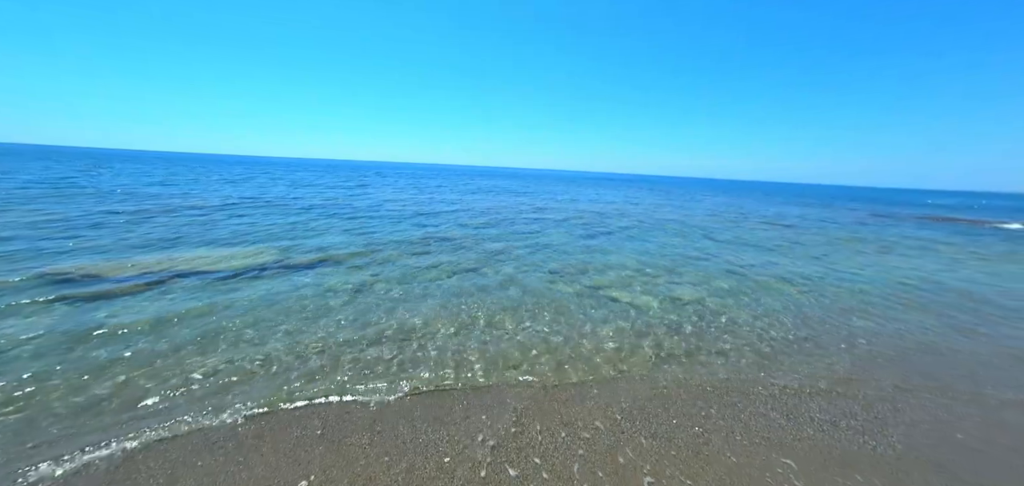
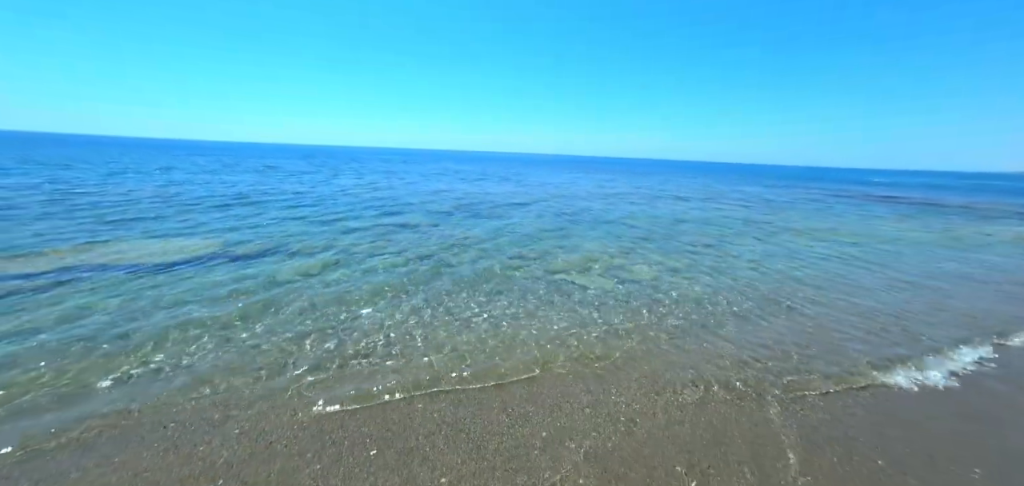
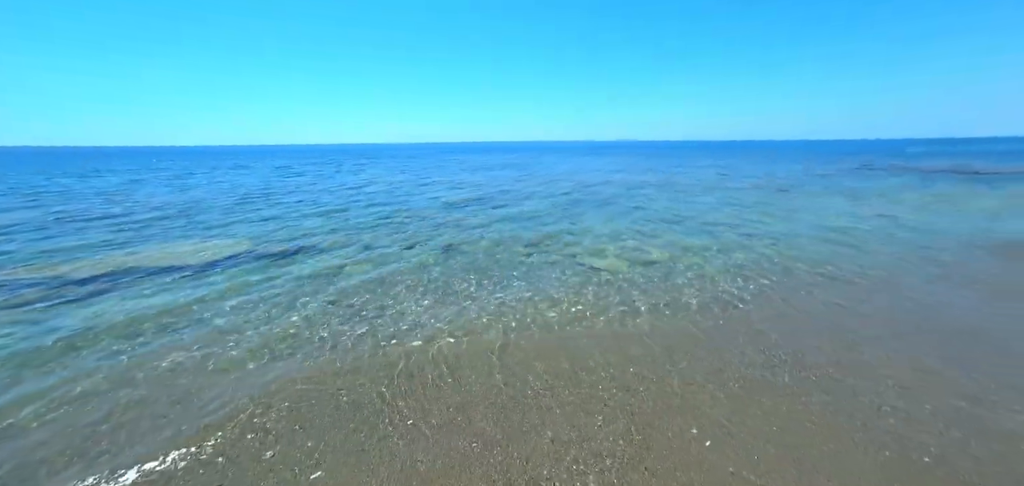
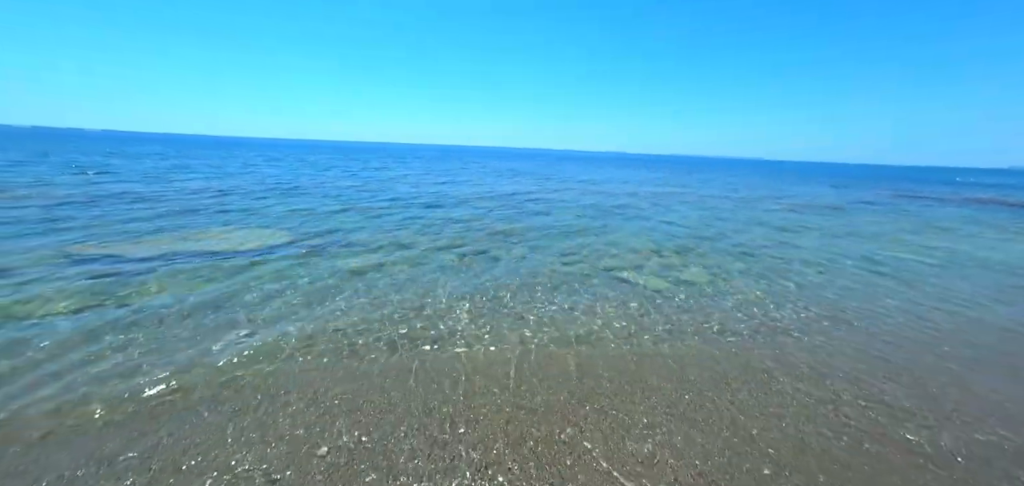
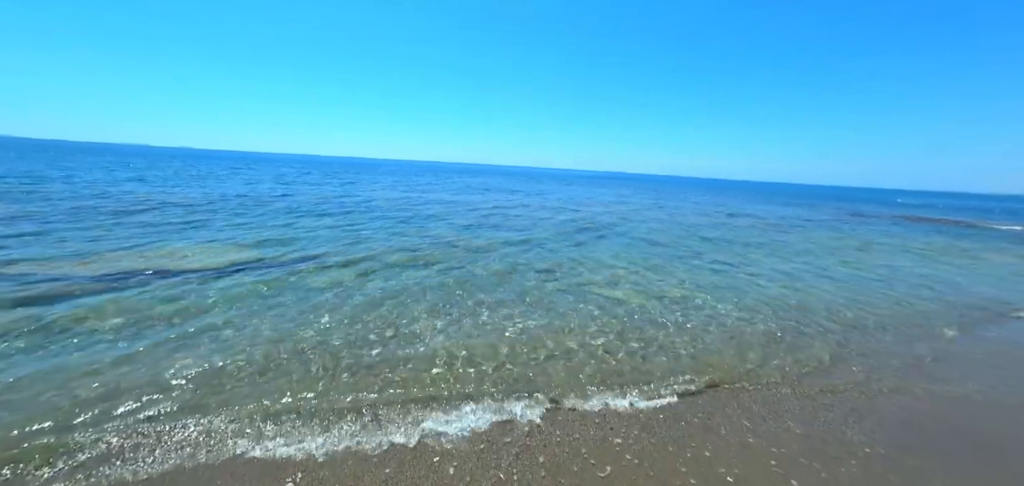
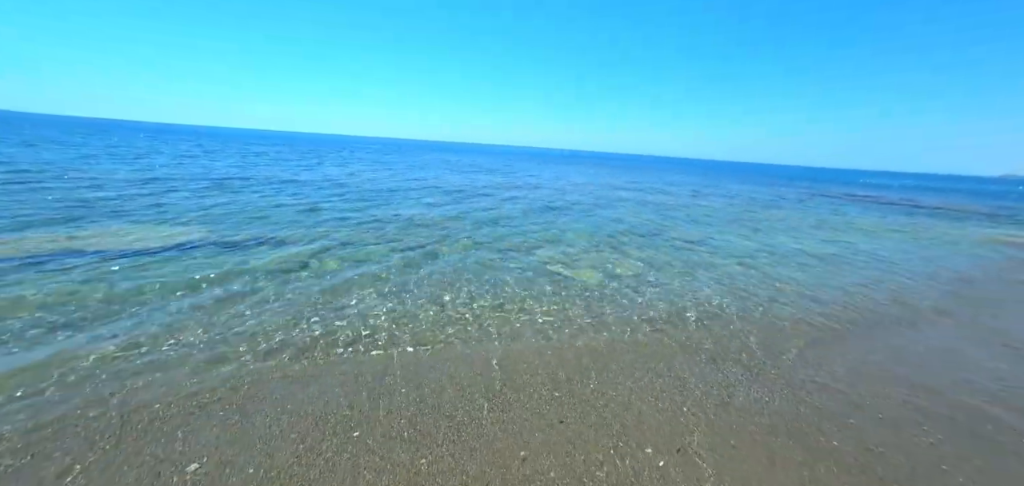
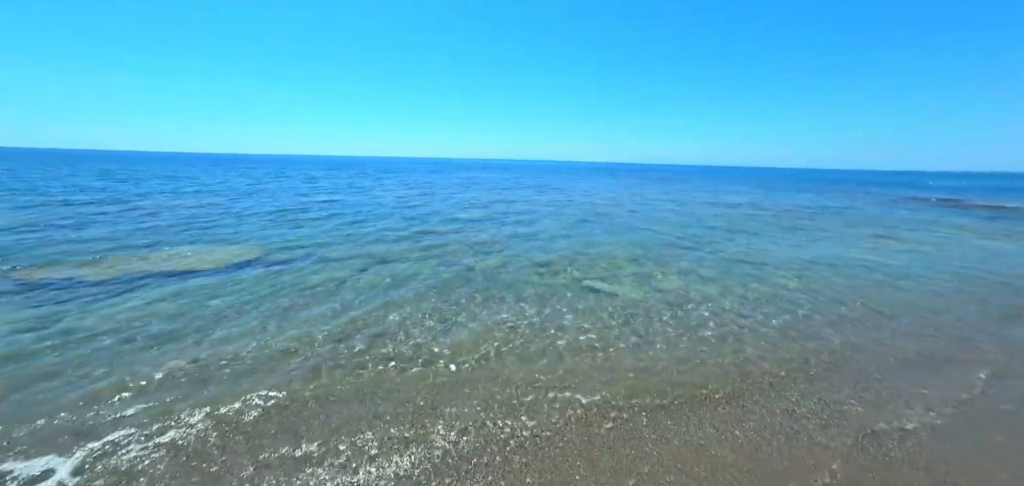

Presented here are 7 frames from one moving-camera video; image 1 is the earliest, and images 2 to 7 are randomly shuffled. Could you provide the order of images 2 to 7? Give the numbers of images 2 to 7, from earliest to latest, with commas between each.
5, 4, 3, 6, 2, 7
